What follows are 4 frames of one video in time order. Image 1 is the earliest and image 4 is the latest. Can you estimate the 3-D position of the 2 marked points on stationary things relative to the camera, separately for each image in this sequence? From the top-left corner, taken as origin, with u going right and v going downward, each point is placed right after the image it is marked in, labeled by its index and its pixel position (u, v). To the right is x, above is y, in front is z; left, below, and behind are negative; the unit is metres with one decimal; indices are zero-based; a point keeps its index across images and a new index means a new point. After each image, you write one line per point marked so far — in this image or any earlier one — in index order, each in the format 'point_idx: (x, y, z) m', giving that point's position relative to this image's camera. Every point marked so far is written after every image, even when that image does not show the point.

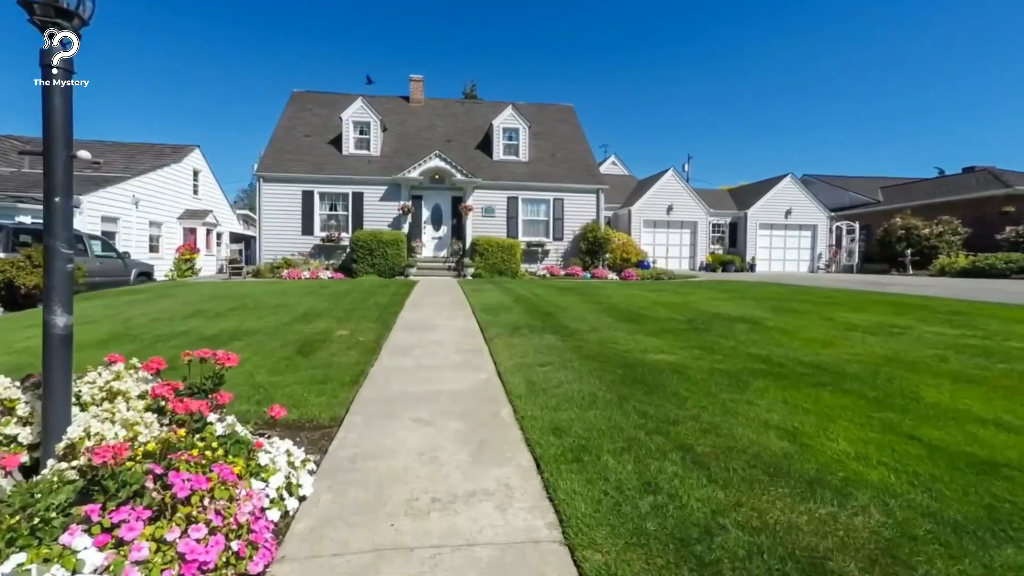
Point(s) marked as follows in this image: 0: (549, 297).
0: (+0.8, -0.2, +10.6) m
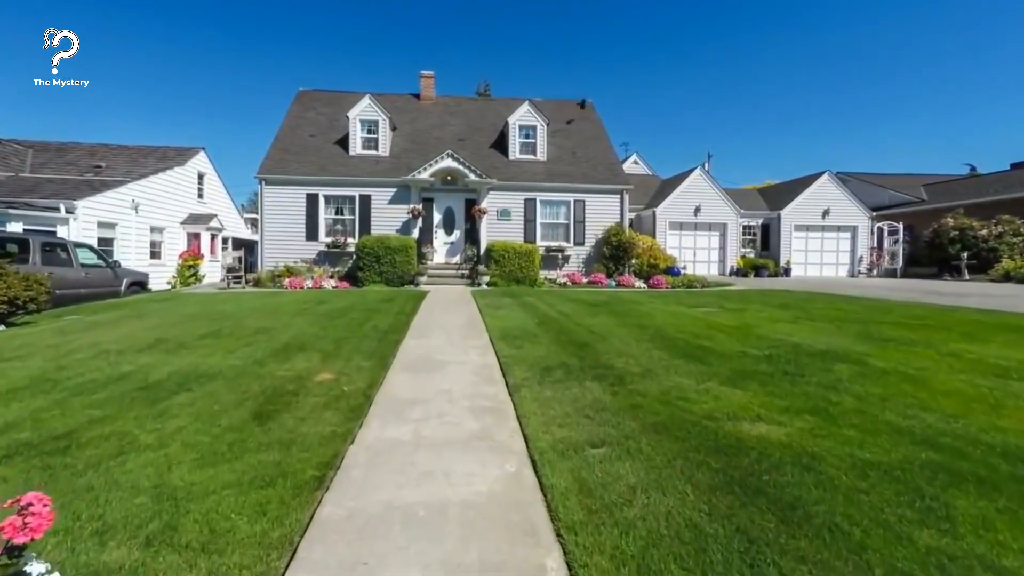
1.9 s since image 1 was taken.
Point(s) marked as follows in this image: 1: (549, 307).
0: (+1.2, -0.5, +9.0) m
1: (+0.8, -0.4, +10.3) m
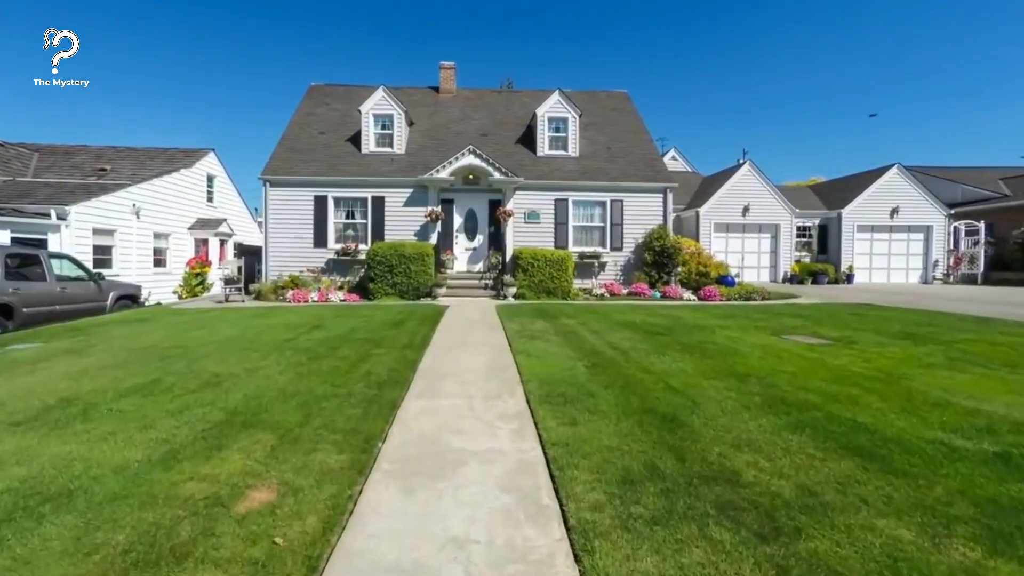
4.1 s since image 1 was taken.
0: (+1.7, -0.9, +6.7) m
1: (+1.4, -0.8, +8.1) m
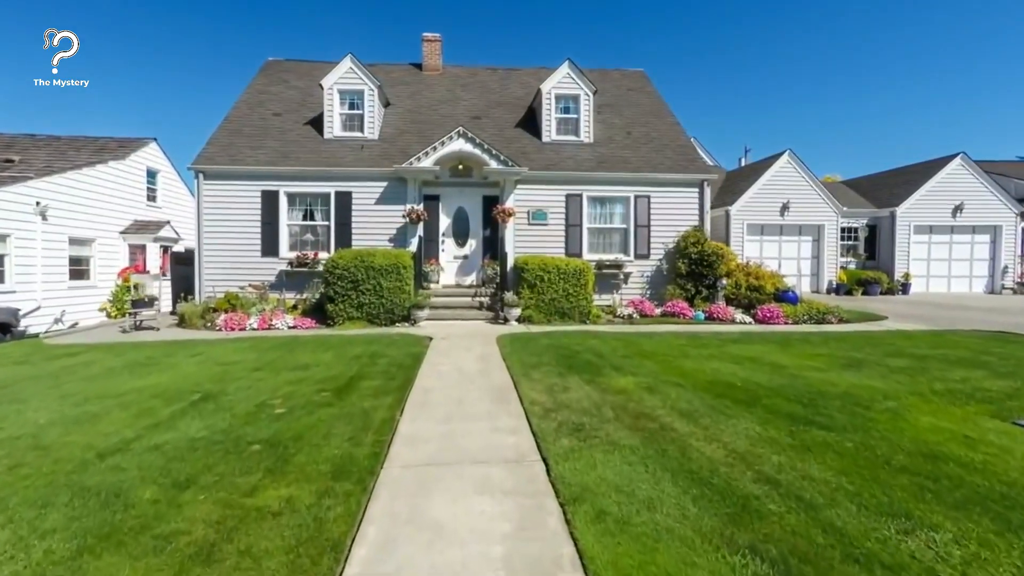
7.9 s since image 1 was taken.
0: (+2.1, -1.4, +2.9) m
1: (+1.7, -1.3, +4.2) m
